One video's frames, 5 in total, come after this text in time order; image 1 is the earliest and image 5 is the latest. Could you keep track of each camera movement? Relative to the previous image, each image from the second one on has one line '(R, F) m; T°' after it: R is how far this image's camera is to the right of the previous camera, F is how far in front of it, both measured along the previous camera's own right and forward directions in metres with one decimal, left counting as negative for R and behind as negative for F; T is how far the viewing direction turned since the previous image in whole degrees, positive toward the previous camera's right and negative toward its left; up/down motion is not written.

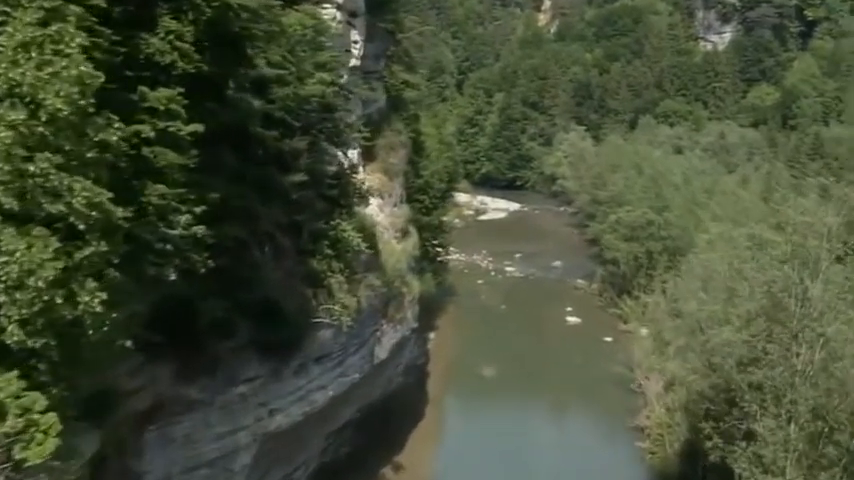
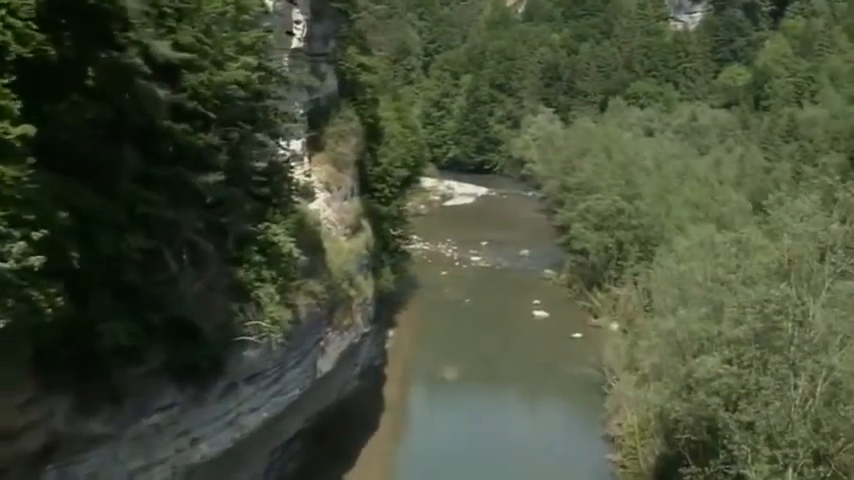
(+0.3, +1.6) m; +1°
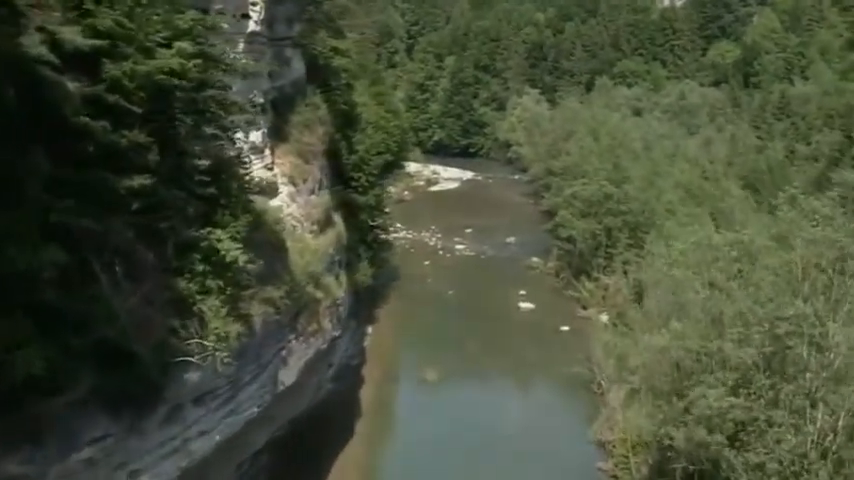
(+0.2, +1.3) m; 0°
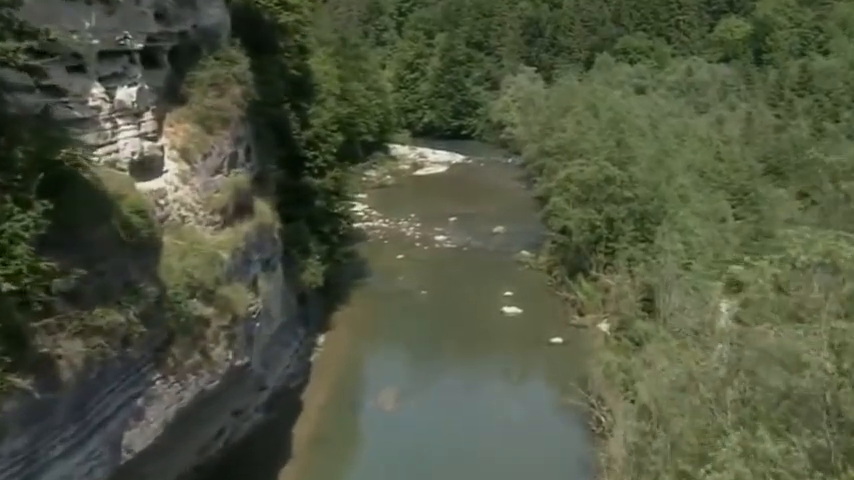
(+0.5, +4.6) m; 0°
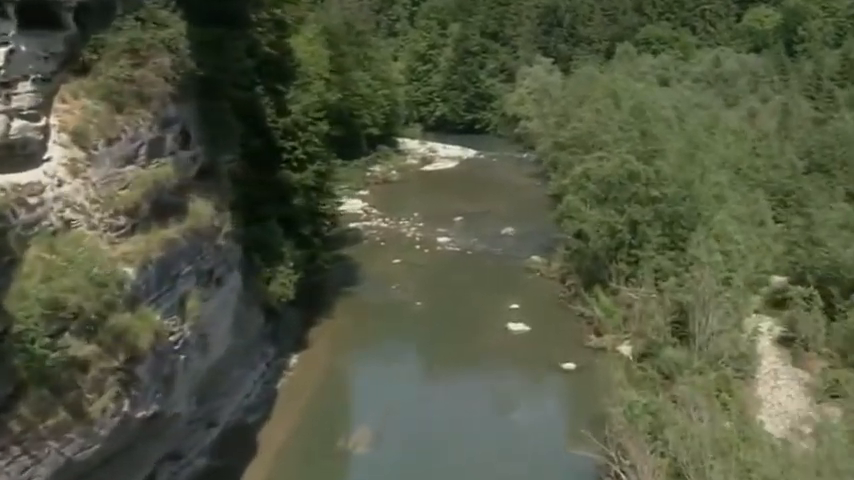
(+0.3, +3.2) m; -1°
